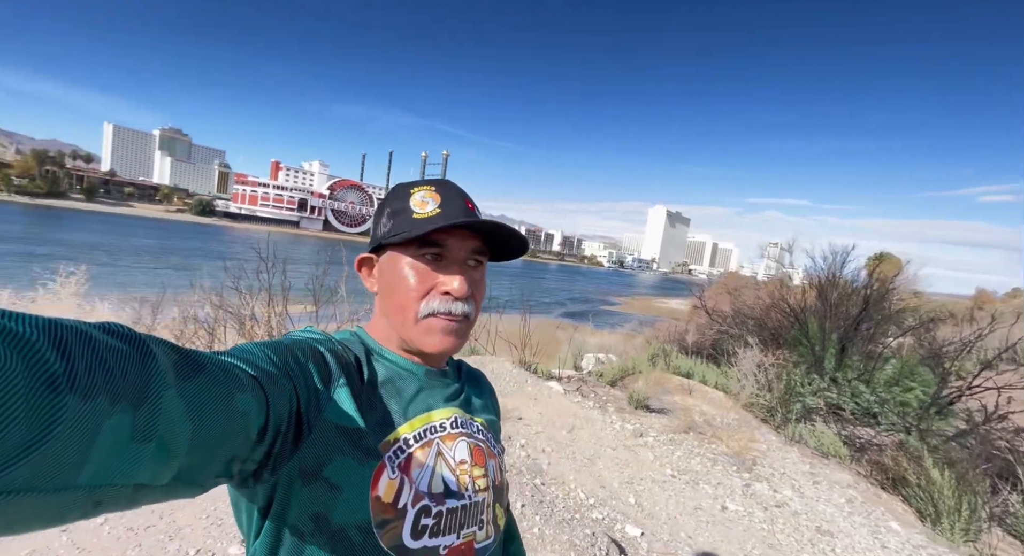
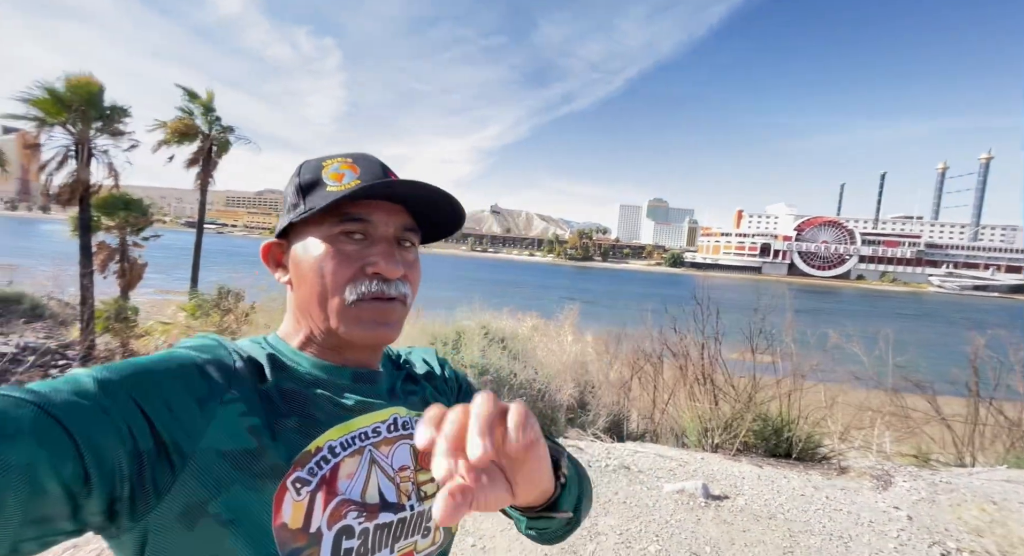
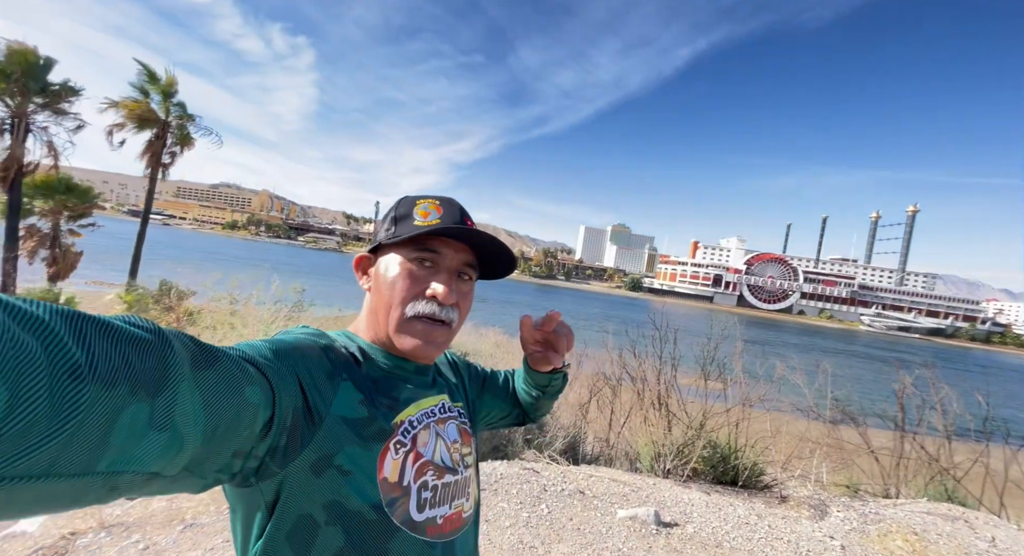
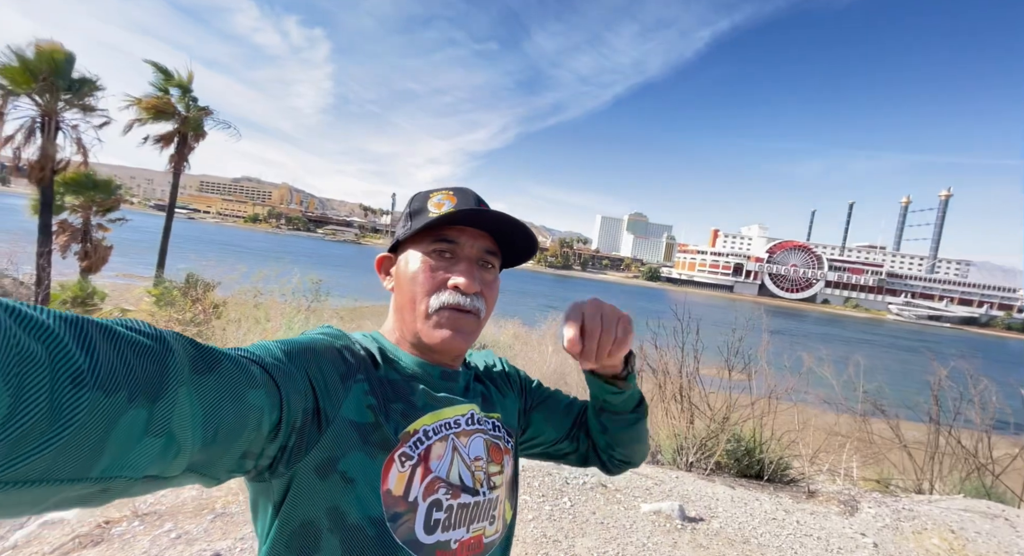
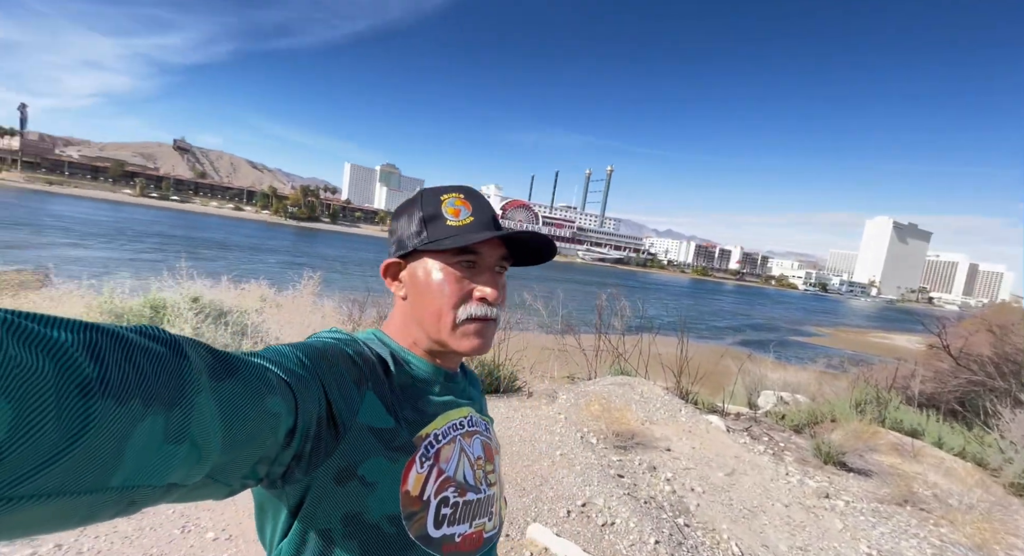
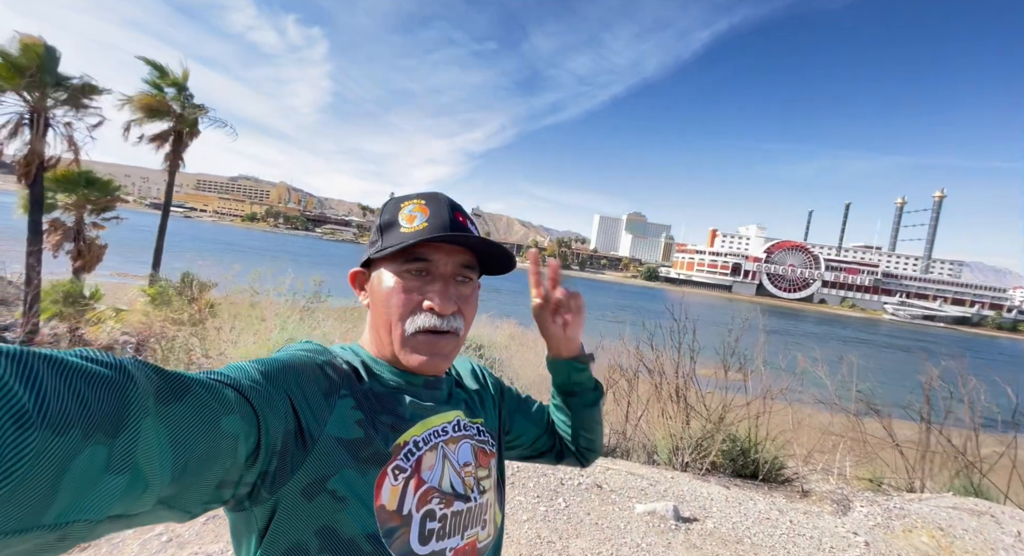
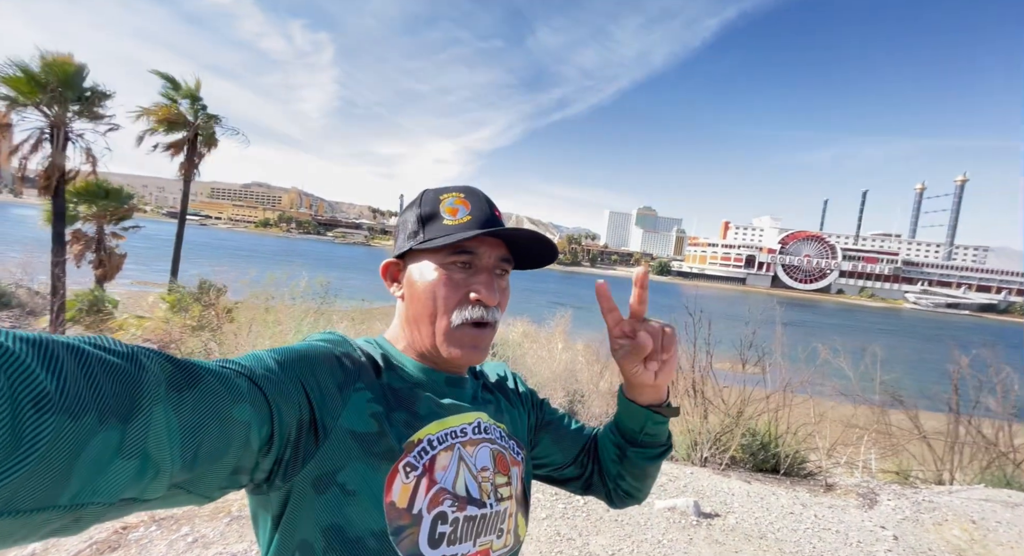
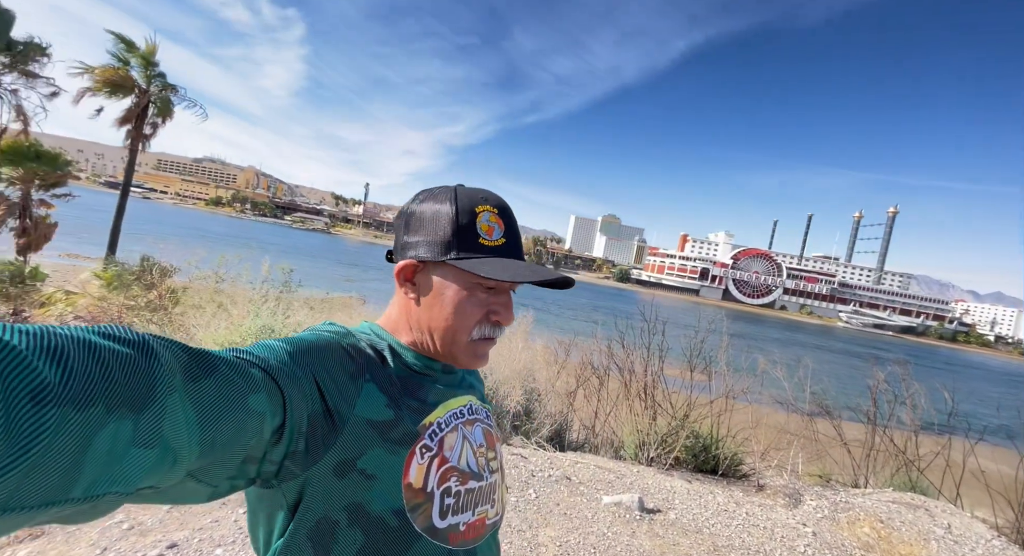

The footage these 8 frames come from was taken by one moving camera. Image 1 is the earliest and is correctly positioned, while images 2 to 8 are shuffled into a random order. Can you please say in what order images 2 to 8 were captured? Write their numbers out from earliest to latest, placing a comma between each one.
5, 8, 3, 6, 4, 7, 2
